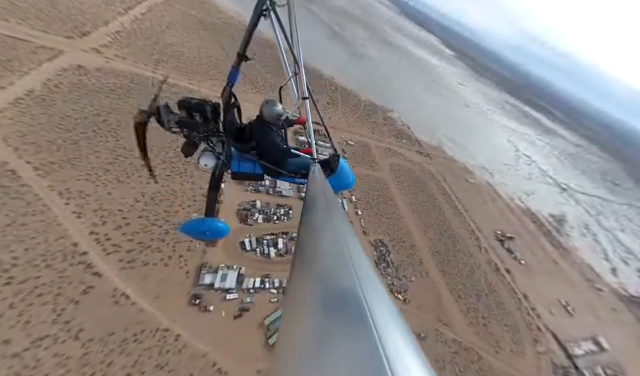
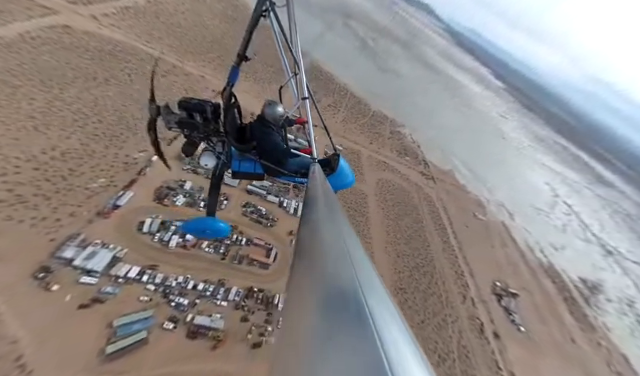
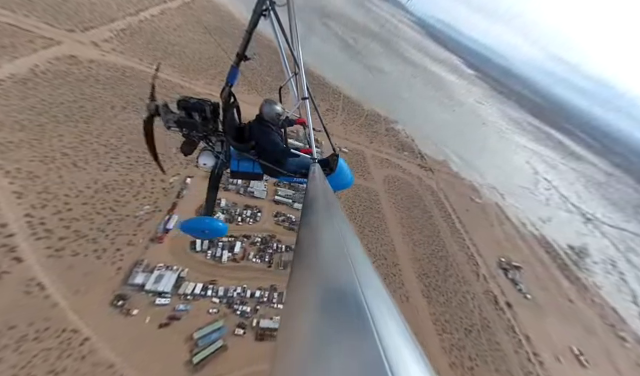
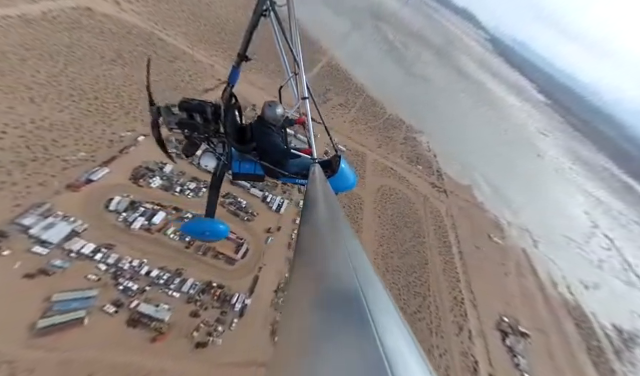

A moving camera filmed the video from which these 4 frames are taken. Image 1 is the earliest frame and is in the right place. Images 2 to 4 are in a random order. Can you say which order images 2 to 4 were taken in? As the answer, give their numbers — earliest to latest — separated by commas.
3, 2, 4
